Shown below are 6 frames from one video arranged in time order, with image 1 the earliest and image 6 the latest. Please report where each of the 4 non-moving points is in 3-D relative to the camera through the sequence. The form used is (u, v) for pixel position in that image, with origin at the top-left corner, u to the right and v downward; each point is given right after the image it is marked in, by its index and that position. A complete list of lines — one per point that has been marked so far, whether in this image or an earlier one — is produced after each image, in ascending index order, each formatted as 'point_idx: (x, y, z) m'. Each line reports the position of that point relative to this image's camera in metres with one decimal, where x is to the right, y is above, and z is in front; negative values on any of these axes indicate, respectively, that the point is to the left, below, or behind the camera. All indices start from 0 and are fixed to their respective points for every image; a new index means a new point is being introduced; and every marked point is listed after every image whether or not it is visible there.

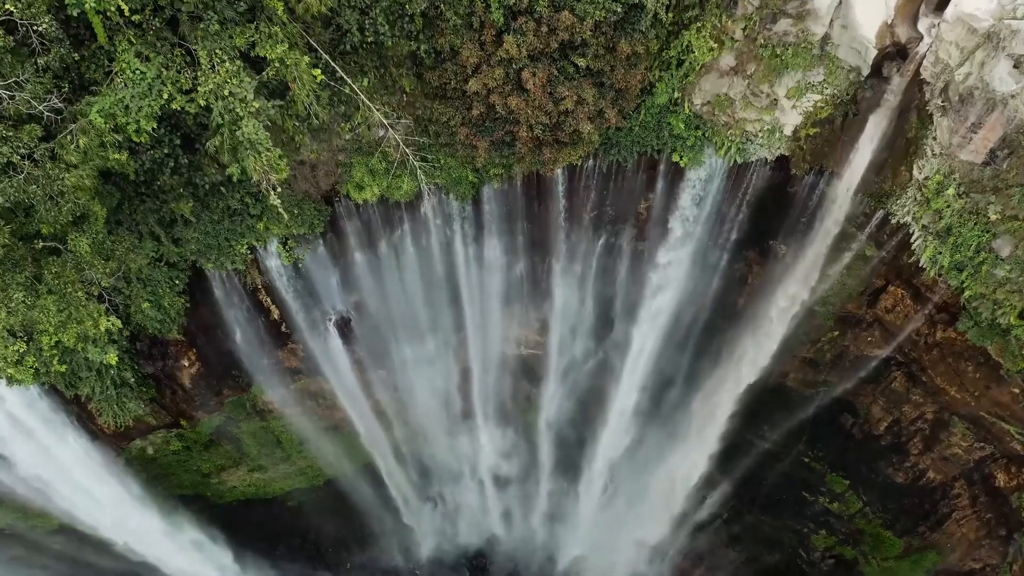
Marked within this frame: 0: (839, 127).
0: (+4.5, +2.3, +8.3) m
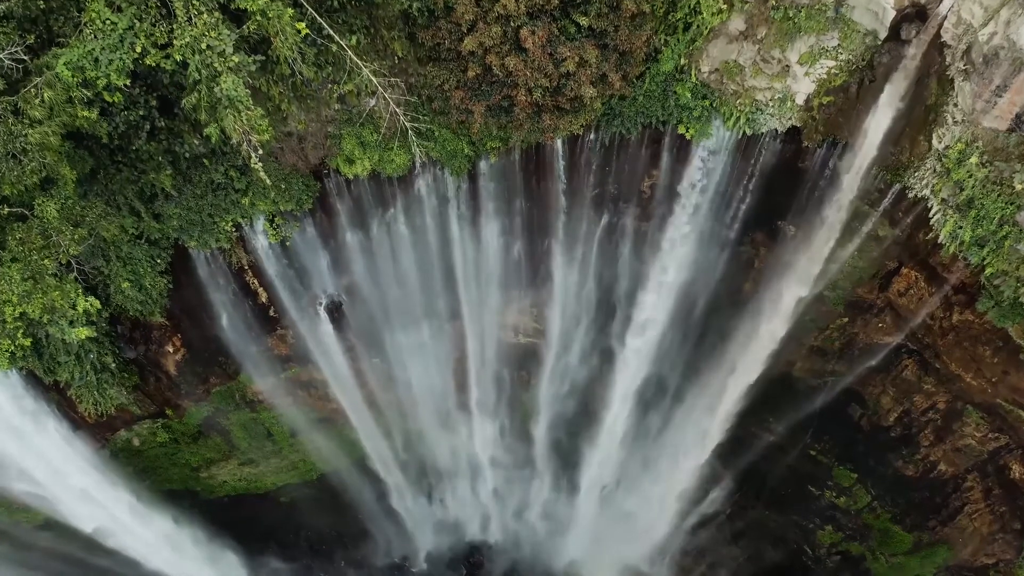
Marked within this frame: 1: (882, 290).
0: (+4.5, +2.6, +7.9) m
1: (+5.5, -0.1, +9.1) m
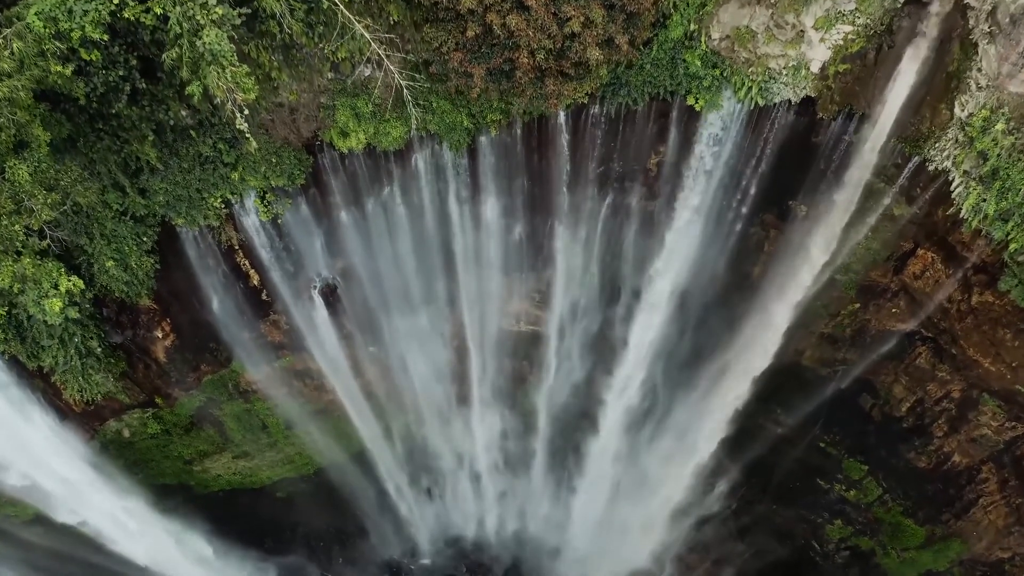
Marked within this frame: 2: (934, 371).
0: (+4.5, +2.8, +7.6) m
1: (+5.6, +0.2, +8.7) m
2: (+6.4, -1.3, +9.2) m
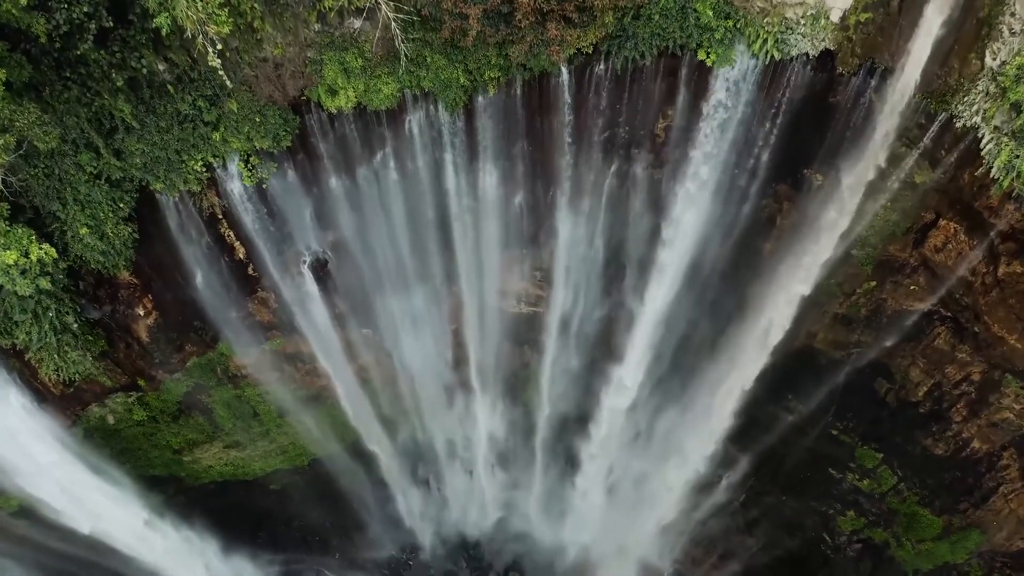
0: (+4.5, +3.2, +7.1) m
1: (+5.6, +0.6, +8.3) m
2: (+6.4, -0.9, +8.8) m
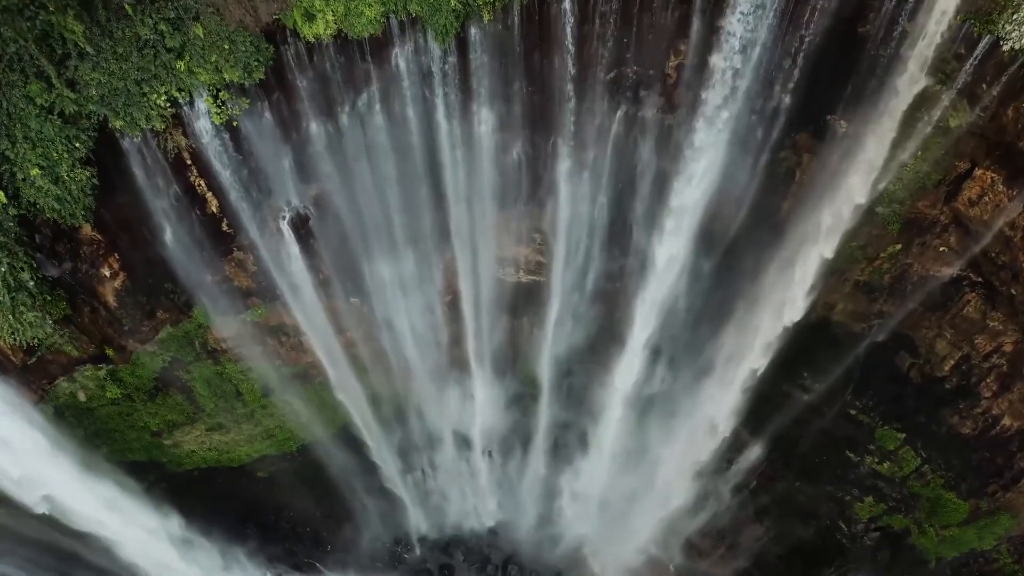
0: (+4.5, +3.8, +6.4) m
1: (+5.5, +1.2, +7.6) m
2: (+6.4, -0.3, +8.0) m
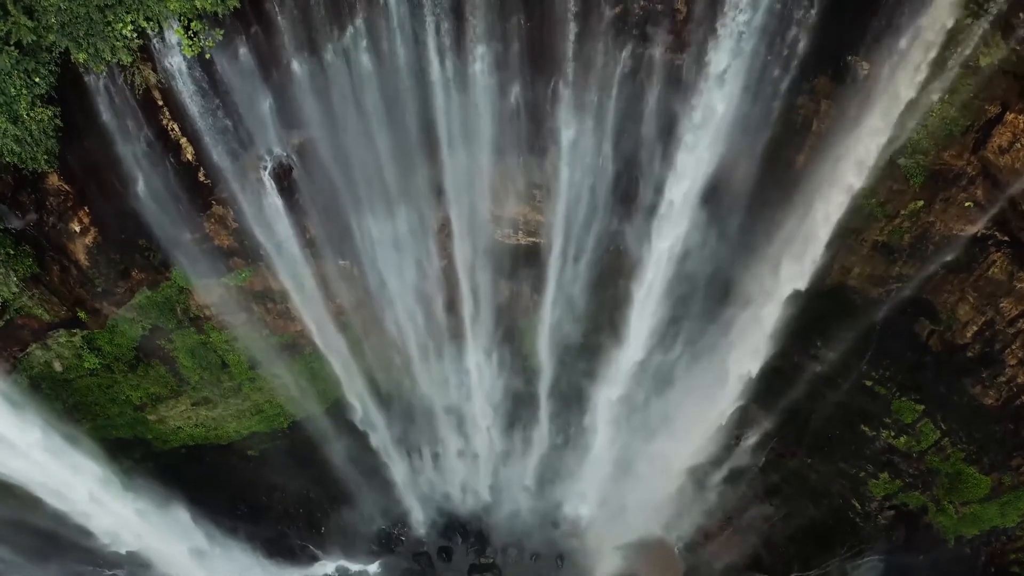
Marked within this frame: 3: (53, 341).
0: (+4.4, +4.4, +5.8) m
1: (+5.5, +1.8, +7.0) m
2: (+6.4, +0.3, +7.5) m
3: (-6.7, -0.7, +8.6) m
